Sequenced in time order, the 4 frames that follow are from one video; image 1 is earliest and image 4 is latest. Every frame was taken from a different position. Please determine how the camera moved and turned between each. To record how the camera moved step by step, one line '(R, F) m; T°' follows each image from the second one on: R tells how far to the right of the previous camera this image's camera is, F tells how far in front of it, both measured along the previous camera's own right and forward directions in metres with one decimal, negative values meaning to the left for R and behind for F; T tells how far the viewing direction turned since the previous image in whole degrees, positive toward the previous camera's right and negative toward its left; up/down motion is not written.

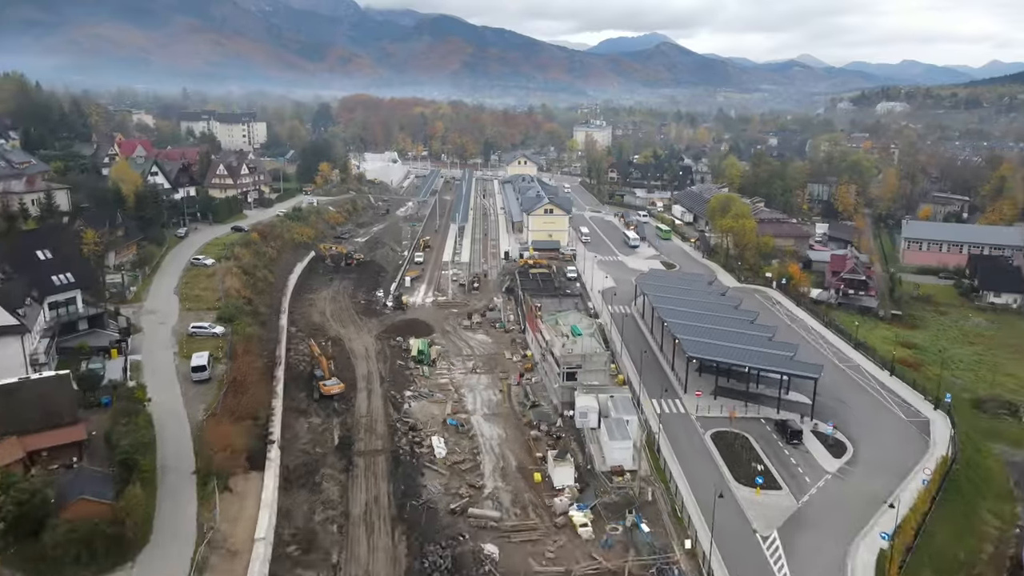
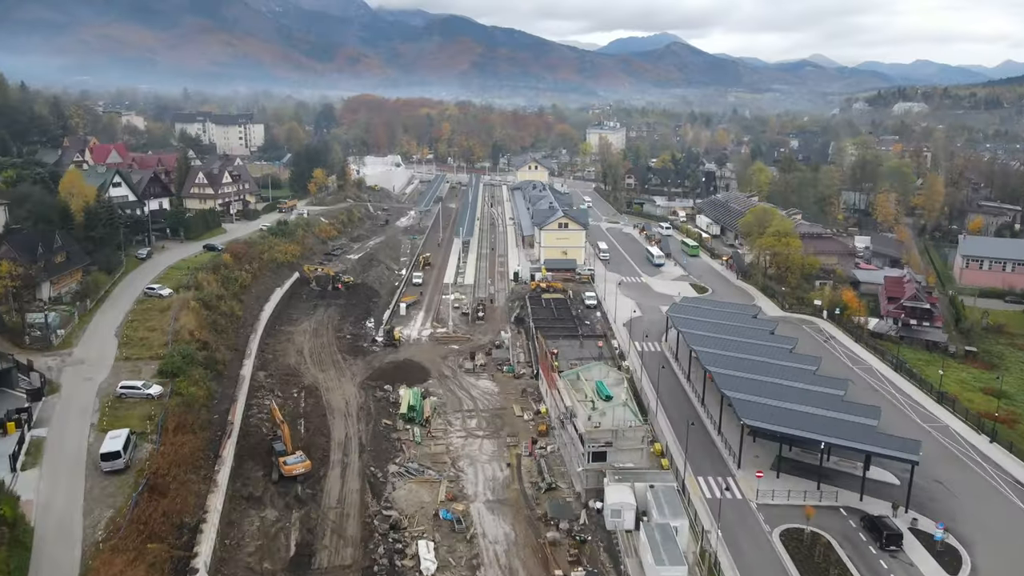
(0.0, +4.1) m; -1°
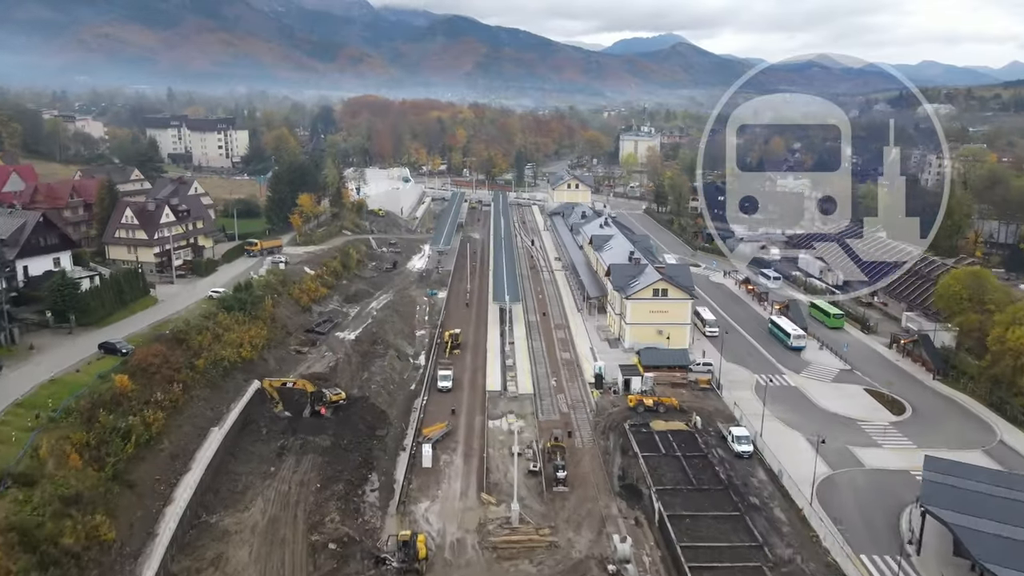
(-2.2, +11.3) m; 0°
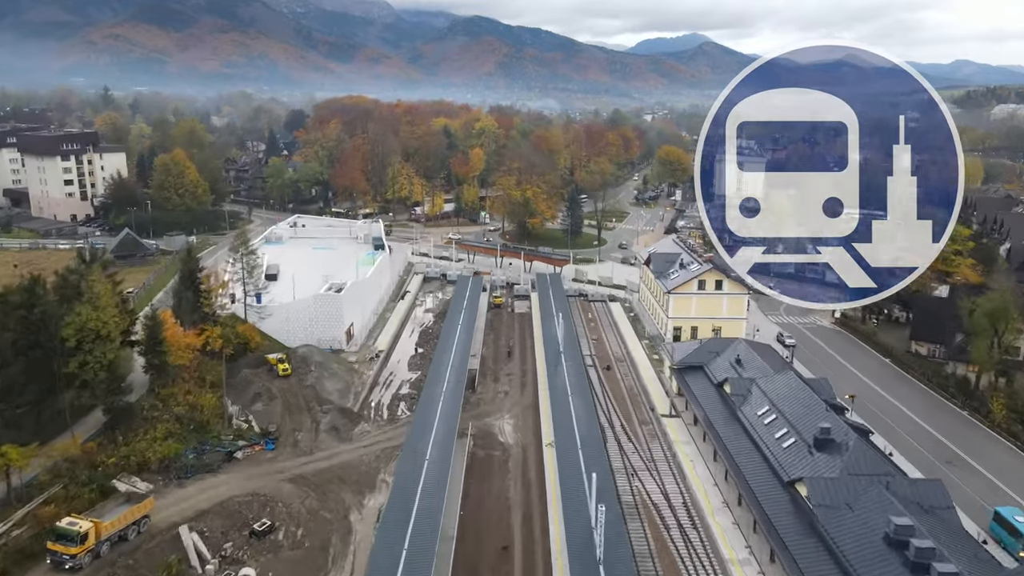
(-1.5, +26.4) m; -2°
